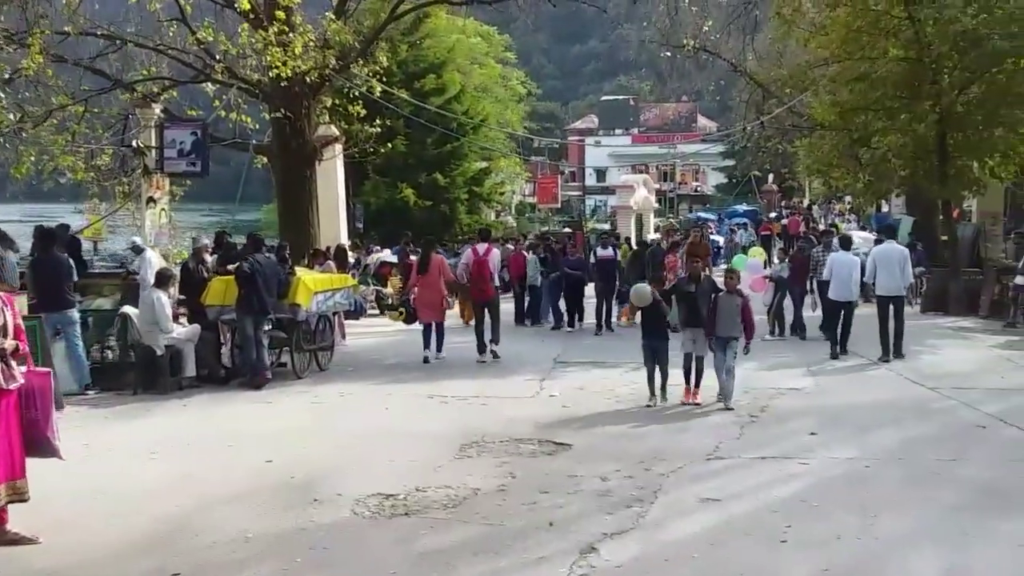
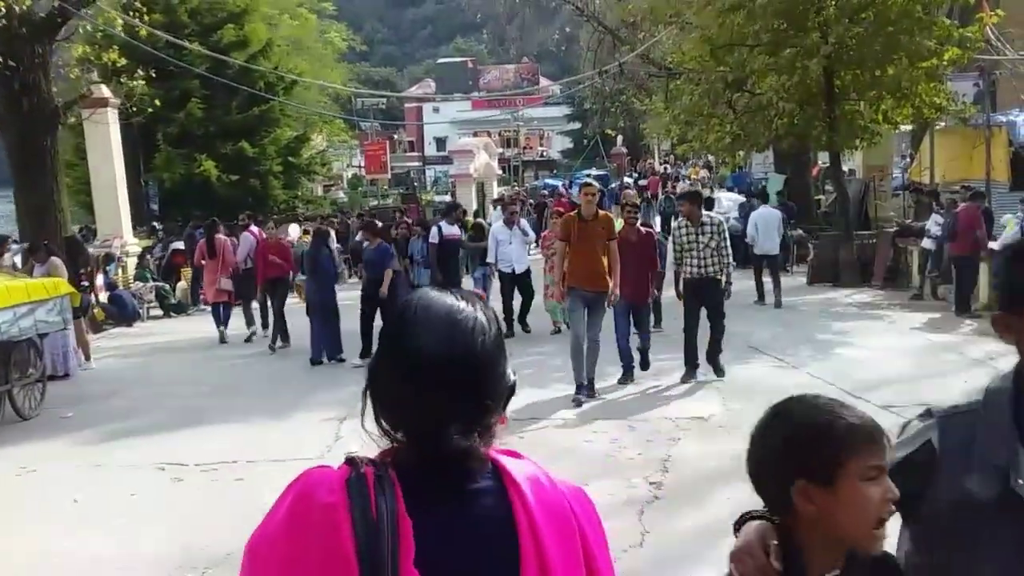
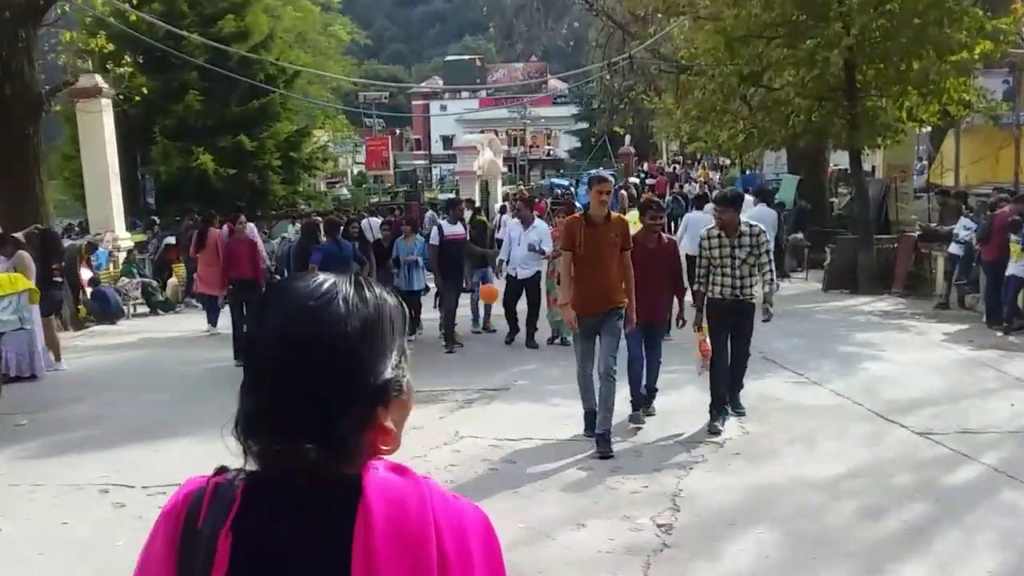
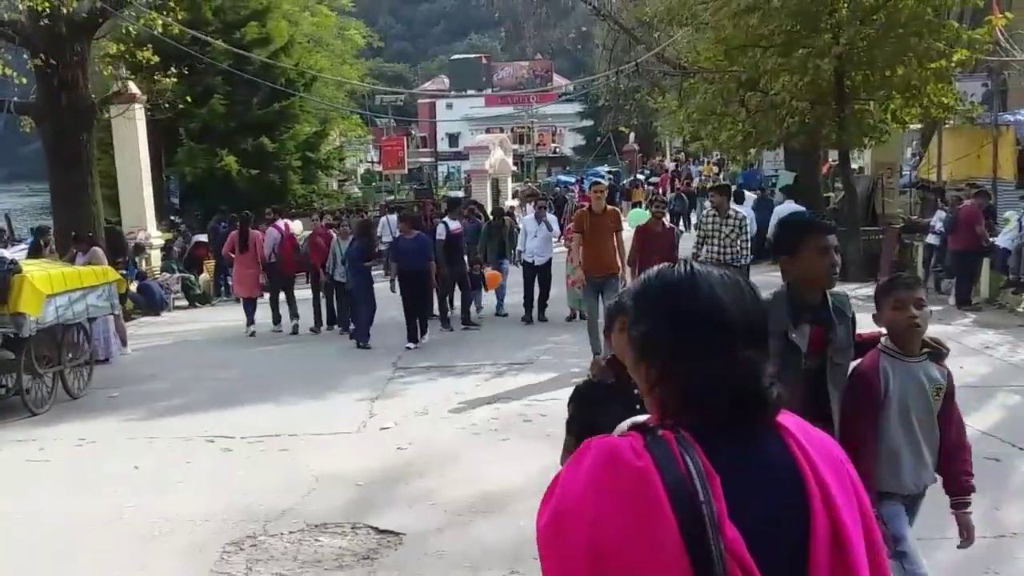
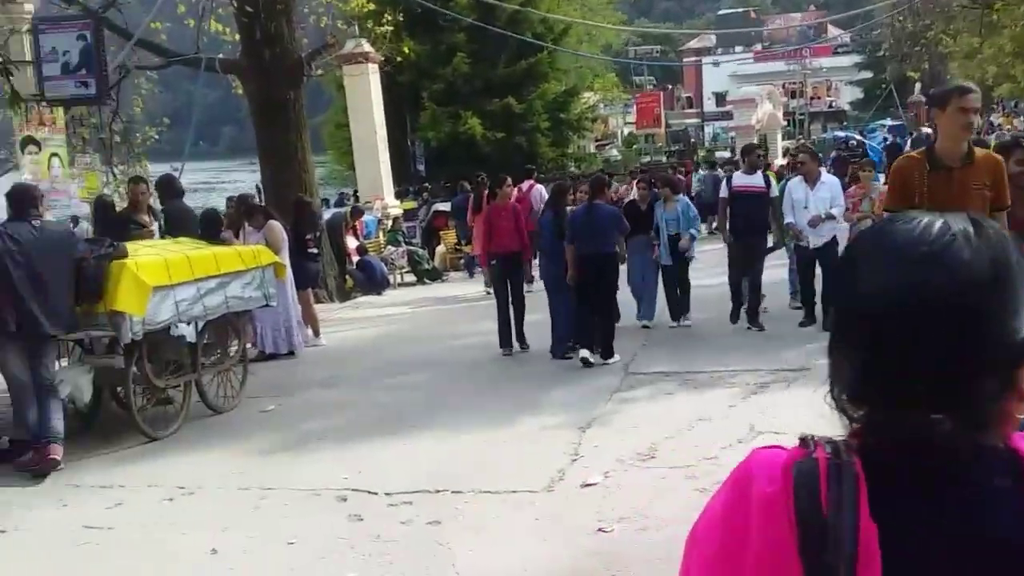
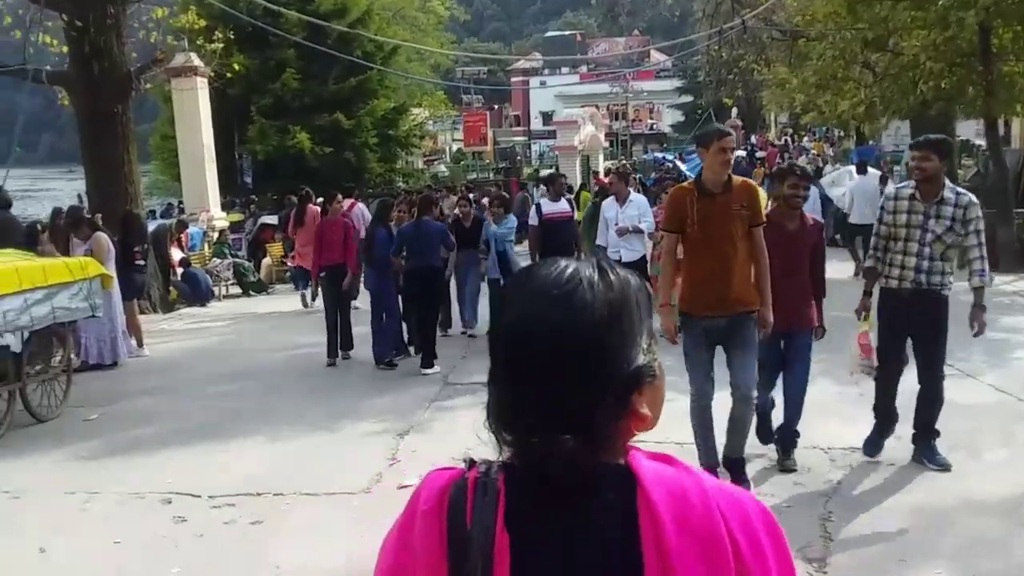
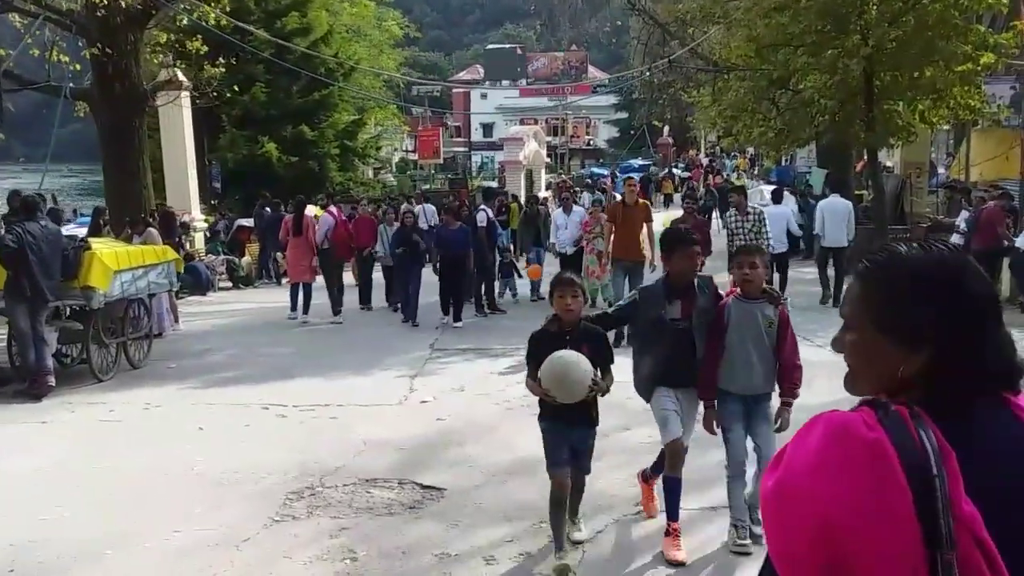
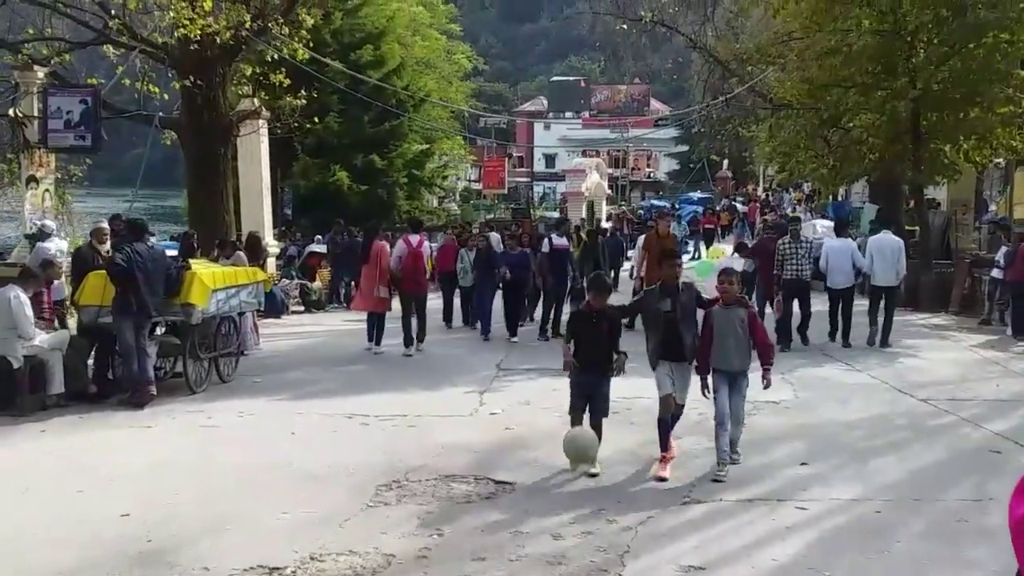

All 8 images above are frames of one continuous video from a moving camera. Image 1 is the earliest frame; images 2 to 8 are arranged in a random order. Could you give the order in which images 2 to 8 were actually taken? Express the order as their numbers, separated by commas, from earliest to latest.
8, 7, 4, 2, 3, 6, 5
